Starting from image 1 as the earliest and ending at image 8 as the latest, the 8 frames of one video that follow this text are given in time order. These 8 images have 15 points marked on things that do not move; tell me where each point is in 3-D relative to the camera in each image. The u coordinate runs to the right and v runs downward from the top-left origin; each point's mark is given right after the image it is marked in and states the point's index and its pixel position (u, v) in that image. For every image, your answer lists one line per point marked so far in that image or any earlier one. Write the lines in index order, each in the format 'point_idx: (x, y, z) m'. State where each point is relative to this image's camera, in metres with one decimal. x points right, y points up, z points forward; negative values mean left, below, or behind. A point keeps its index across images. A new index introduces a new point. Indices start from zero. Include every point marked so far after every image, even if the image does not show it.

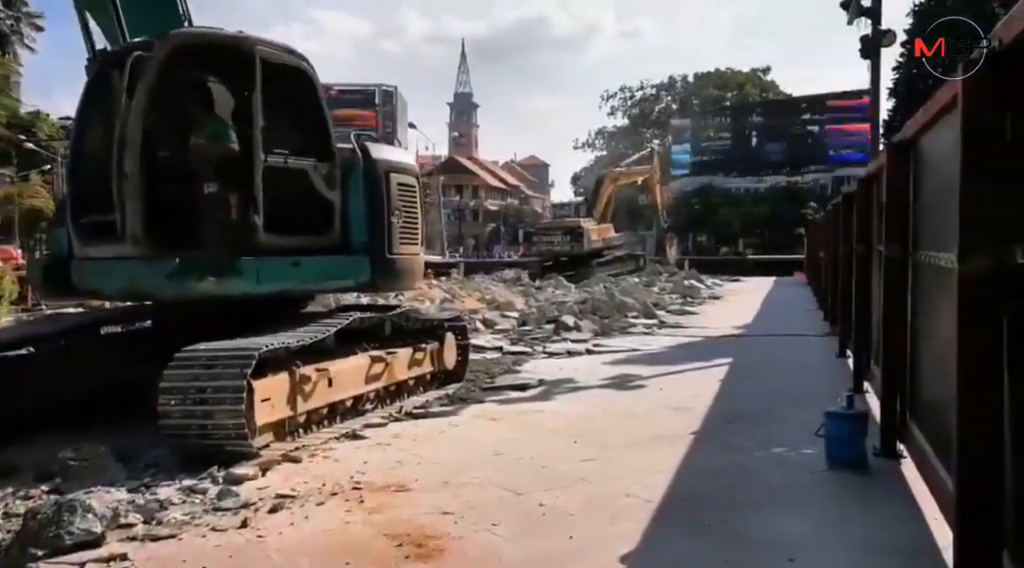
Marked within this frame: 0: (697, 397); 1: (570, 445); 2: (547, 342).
0: (+1.5, -0.9, +7.6) m
1: (+0.3, -1.0, +5.7) m
2: (+0.4, -0.7, +11.9) m
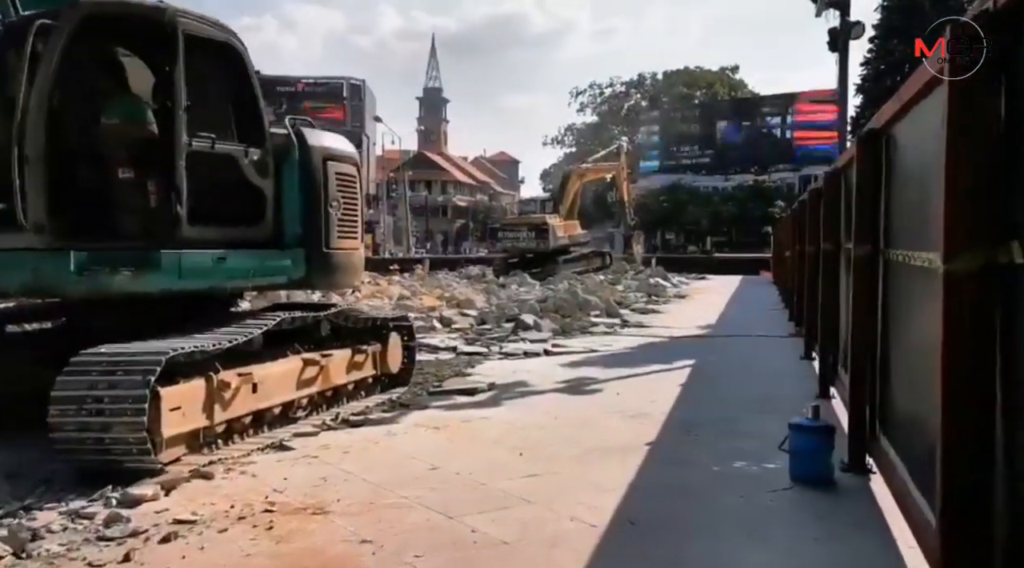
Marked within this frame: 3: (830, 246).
0: (+1.1, -0.9, +7.1) m
1: (0.0, -1.0, +5.3) m
2: (-0.1, -0.7, +11.4) m
3: (+2.5, +0.3, +7.4) m
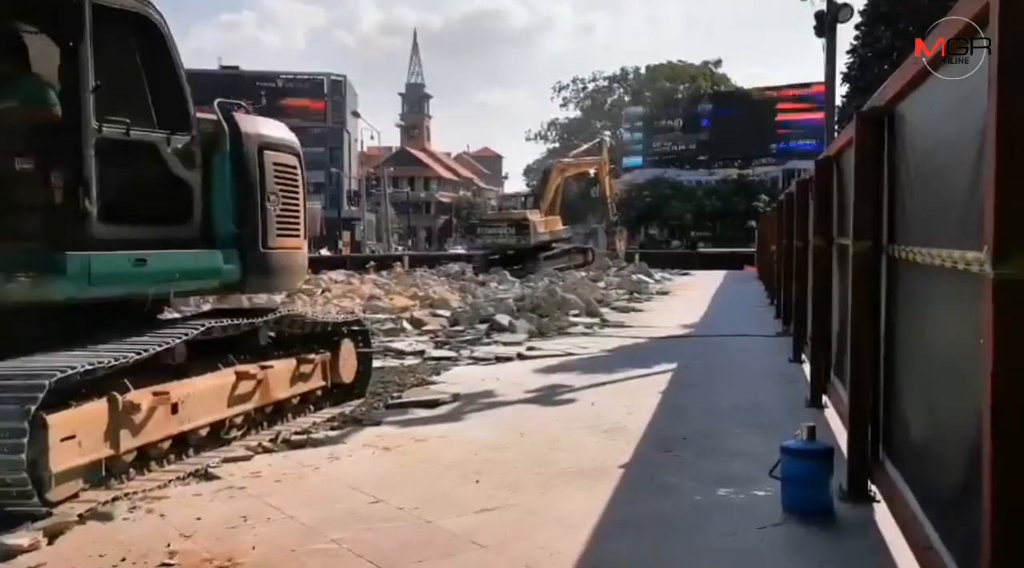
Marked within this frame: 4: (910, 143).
0: (+0.8, -0.9, +6.5) m
1: (-0.2, -1.0, +4.6) m
2: (-0.4, -0.7, +10.8) m
3: (+2.2, +0.3, +6.8) m
4: (+1.6, +0.6, +3.8) m
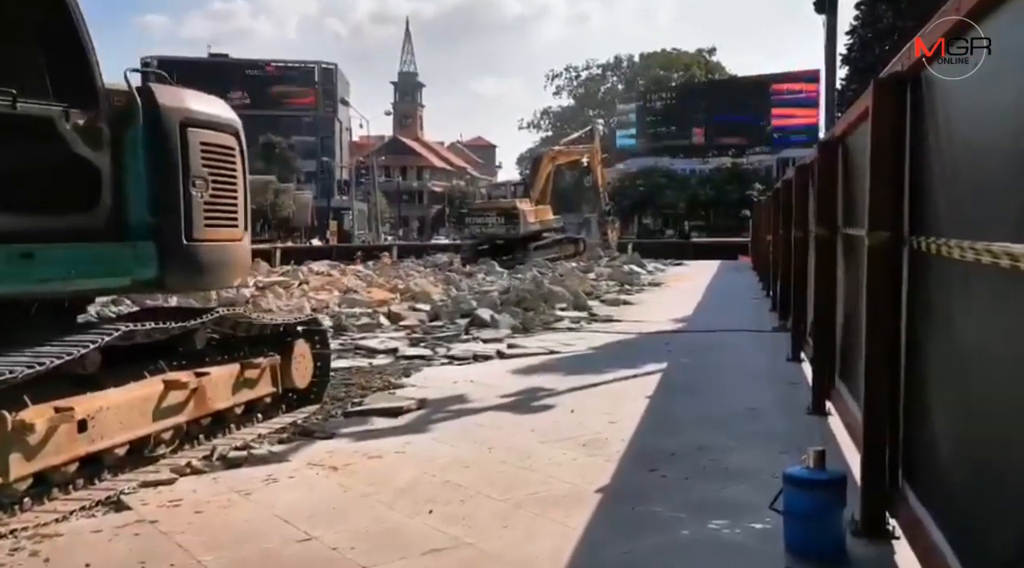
0: (+0.6, -0.9, +5.9) m
1: (-0.4, -1.0, +4.0) m
2: (-0.6, -0.6, +10.1) m
3: (+2.0, +0.3, +6.2) m
4: (+1.4, +0.6, +3.1) m
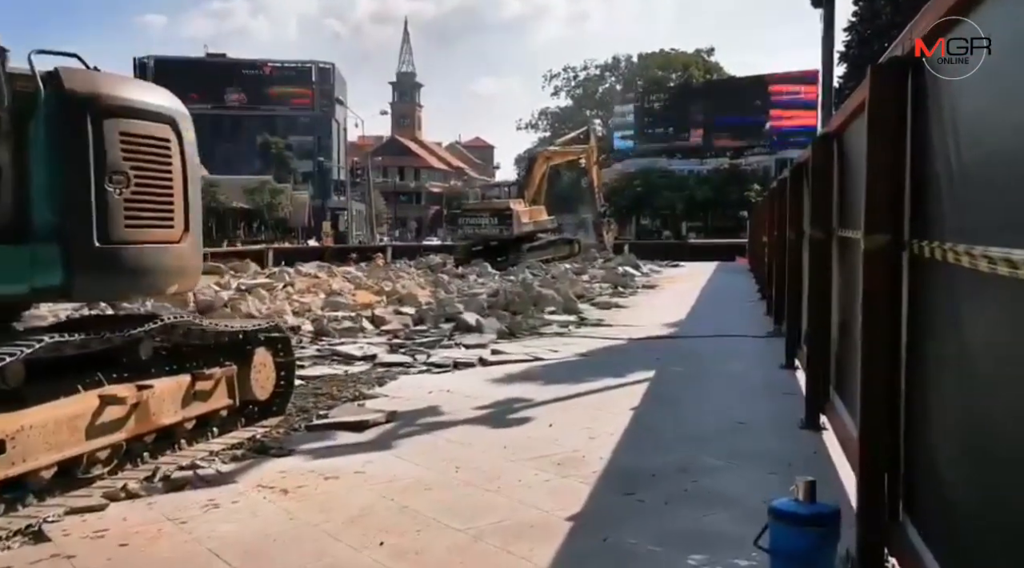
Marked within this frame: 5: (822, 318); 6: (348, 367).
0: (+0.5, -0.9, +5.5) m
1: (-0.5, -1.0, +3.6) m
2: (-0.8, -0.6, +9.7) m
3: (+1.9, +0.3, +5.8) m
4: (+1.3, +0.5, +2.8) m
5: (+1.9, -0.2, +5.7) m
6: (-1.5, -0.7, +8.6) m
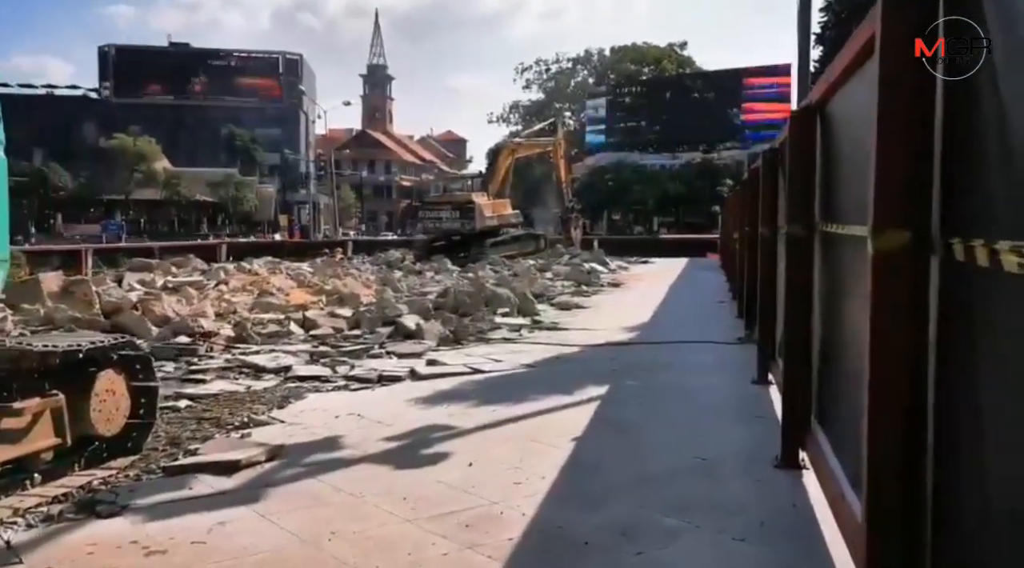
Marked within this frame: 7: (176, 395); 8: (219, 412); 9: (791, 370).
0: (0.0, -0.9, +4.4) m
1: (-0.9, -1.0, +2.5) m
2: (-1.3, -0.6, +8.6) m
3: (+1.4, +0.3, +4.7) m
4: (+0.9, +0.5, +1.7) m
5: (+1.4, -0.2, +4.7) m
6: (-2.0, -0.8, +7.4) m
7: (-2.4, -0.8, +6.8) m
8: (-1.9, -0.8, +6.2) m
9: (+1.4, -0.4, +4.7) m
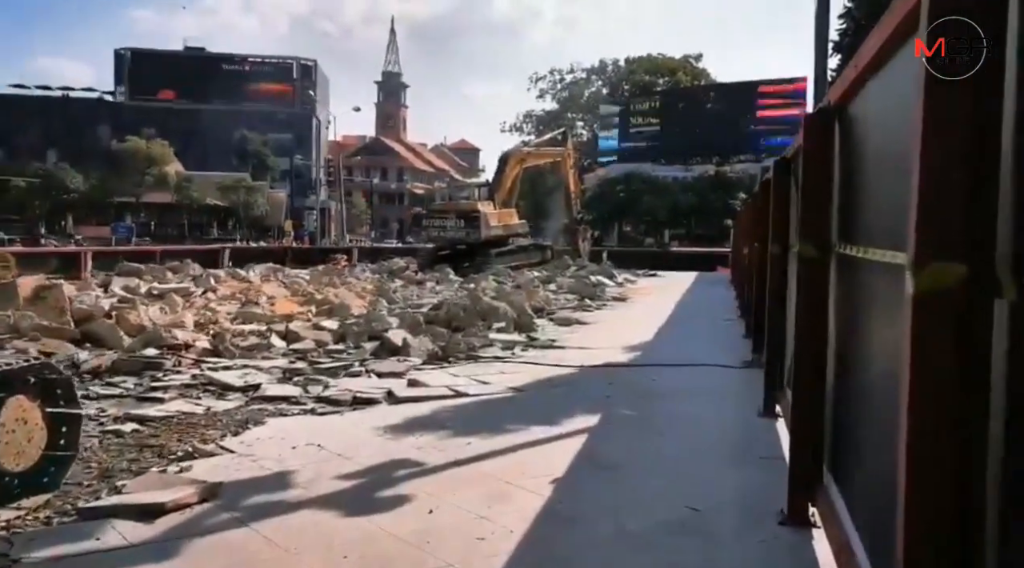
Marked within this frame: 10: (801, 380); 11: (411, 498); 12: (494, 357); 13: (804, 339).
0: (-0.1, -1.0, +3.8) m
1: (-1.1, -1.1, +1.9) m
2: (-1.4, -0.8, +8.0) m
3: (+1.3, +0.1, +4.1) m
4: (+0.7, +0.4, +1.1) m
5: (+1.3, -0.4, +4.0) m
6: (-2.1, -0.8, +6.8) m
7: (-2.5, -0.9, +6.2) m
8: (-2.0, -0.9, +5.6) m
9: (+1.2, -0.5, +4.1) m
10: (+1.2, -0.4, +4.0) m
11: (-0.5, -1.0, +4.4) m
12: (-0.2, -0.7, +9.3) m
13: (+1.3, -0.2, +4.1) m
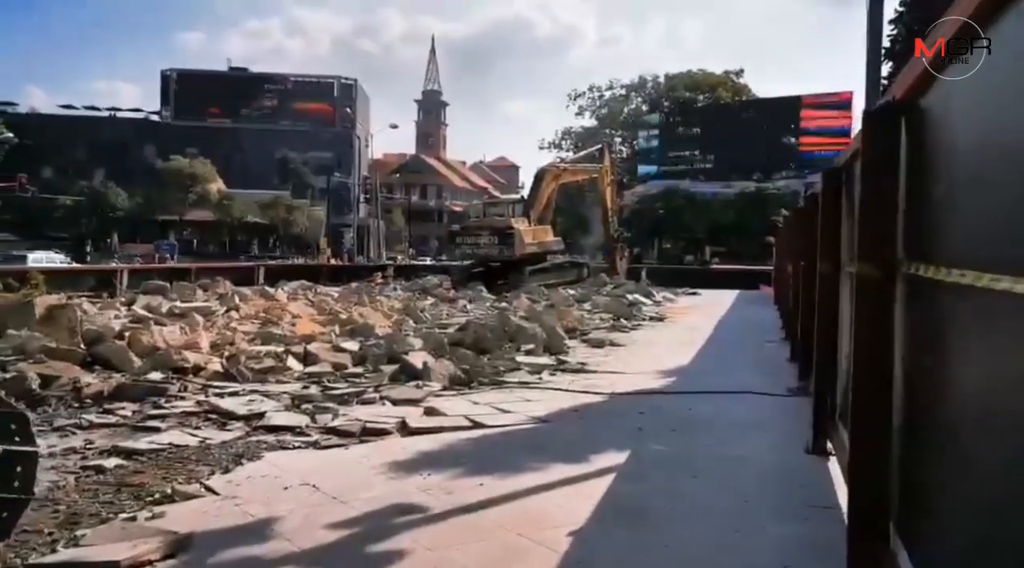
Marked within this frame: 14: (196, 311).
0: (-0.1, -1.1, +3.2) m
1: (-1.2, -1.2, +1.3) m
2: (-1.2, -0.9, +7.5) m
3: (+1.3, +0.1, +3.5) m
4: (+0.6, +0.4, +0.5) m
5: (+1.3, -0.4, +3.4) m
6: (-2.0, -1.0, +6.3) m
7: (-2.4, -1.0, +5.7) m
8: (-1.9, -1.0, +5.1) m
9: (+1.3, -0.6, +3.4) m
10: (+1.3, -0.5, +3.4) m
11: (-0.4, -1.1, +3.9) m
12: (+0.1, -0.9, +8.7) m
13: (+1.3, -0.3, +3.5) m
14: (-4.3, -0.4, +13.0) m
